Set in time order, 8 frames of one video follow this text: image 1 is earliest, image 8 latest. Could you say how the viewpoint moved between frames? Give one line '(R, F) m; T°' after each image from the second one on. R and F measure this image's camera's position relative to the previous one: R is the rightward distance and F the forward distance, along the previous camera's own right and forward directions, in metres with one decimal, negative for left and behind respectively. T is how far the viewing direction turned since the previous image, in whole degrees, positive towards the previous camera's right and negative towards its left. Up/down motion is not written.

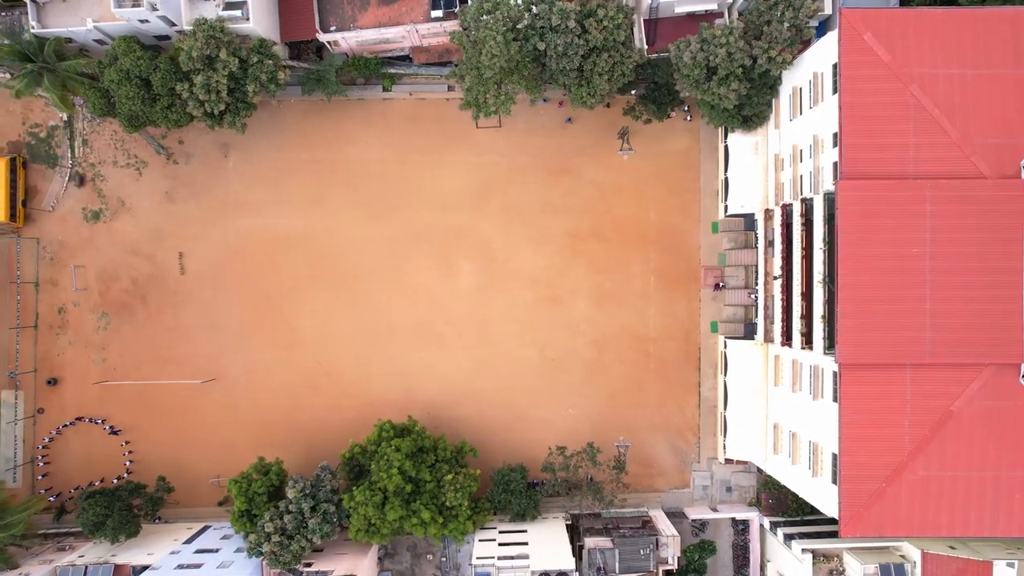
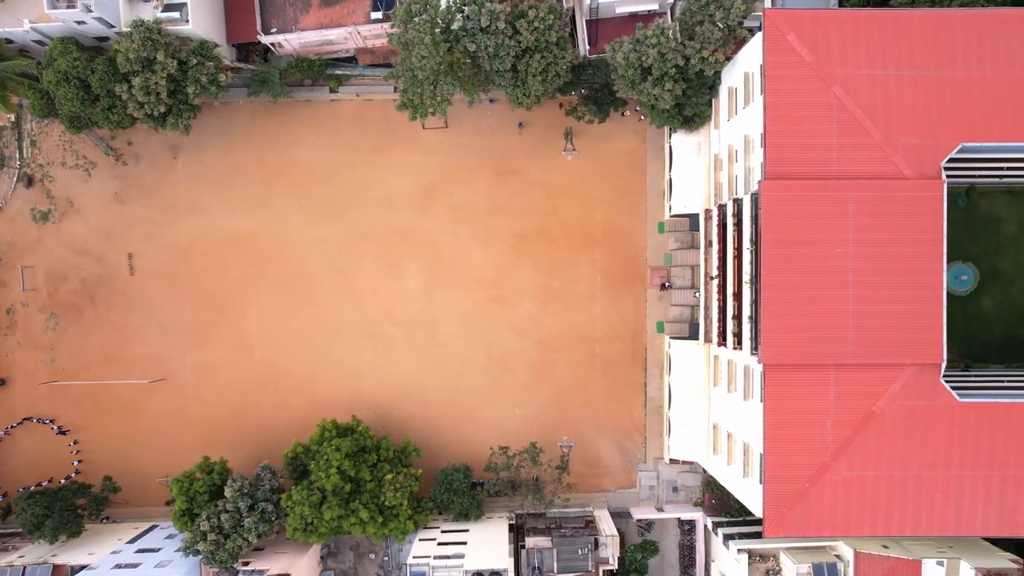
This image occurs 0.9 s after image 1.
(+2.1, -0.1) m; 0°
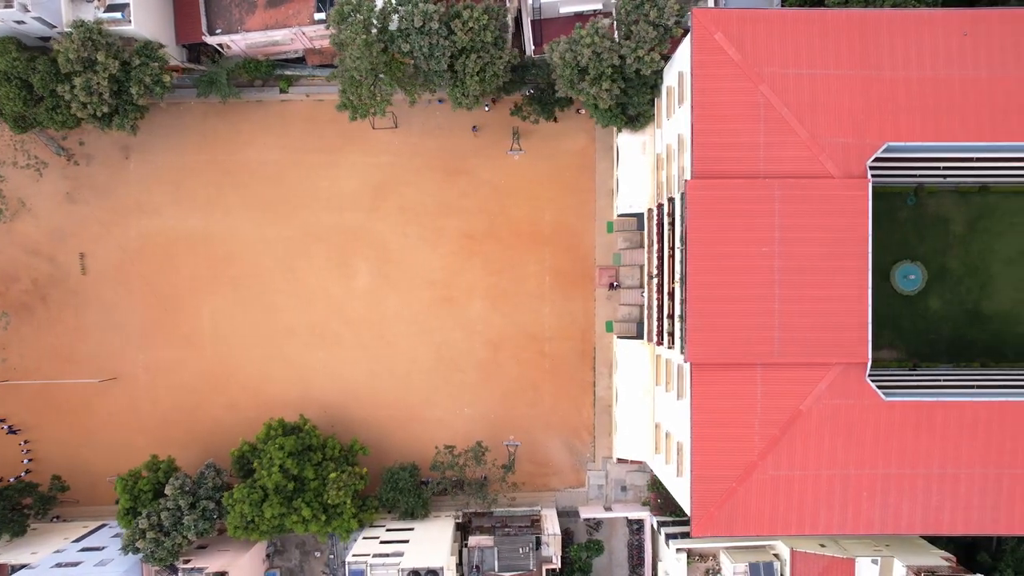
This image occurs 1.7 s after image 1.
(+2.0, -0.1) m; 0°
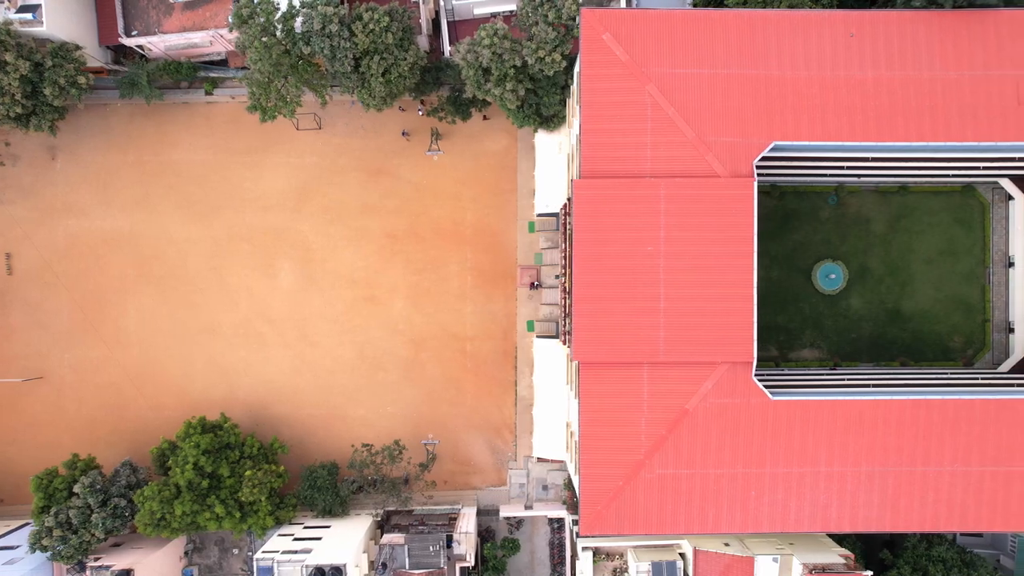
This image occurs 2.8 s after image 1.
(+3.1, -0.1) m; 0°
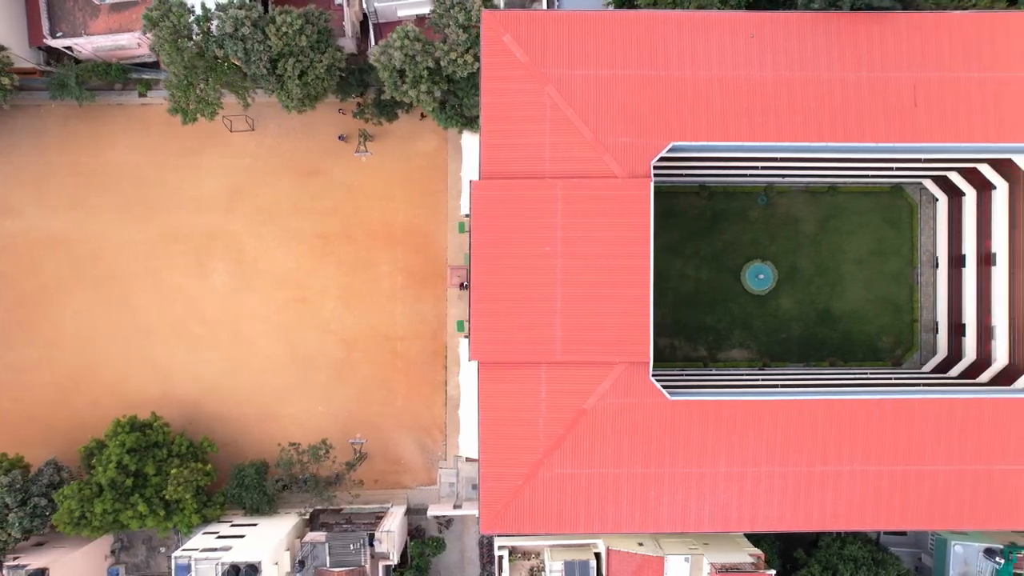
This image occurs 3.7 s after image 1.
(+2.8, -0.1) m; 0°
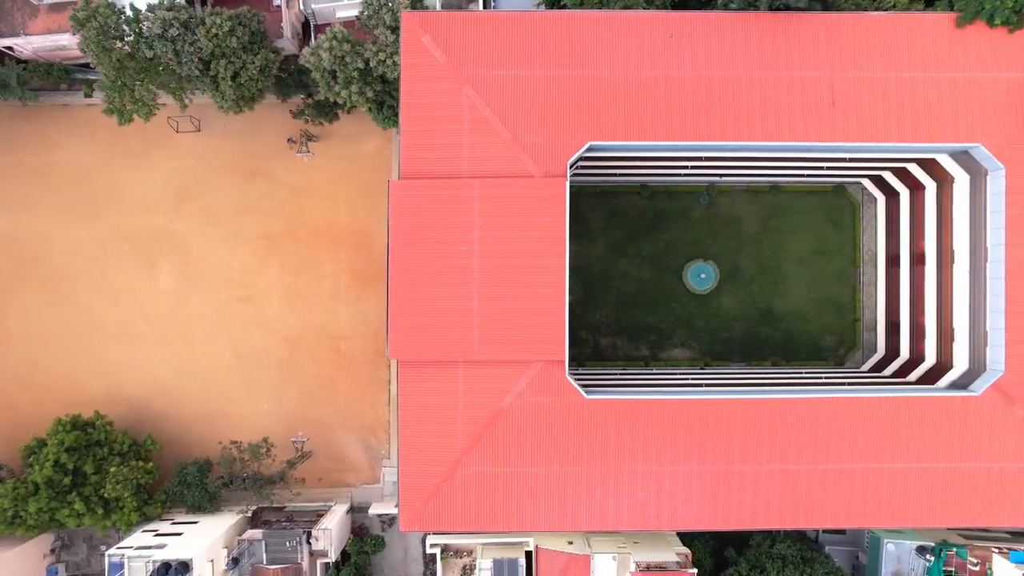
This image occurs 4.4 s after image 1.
(+2.3, -0.1) m; 0°
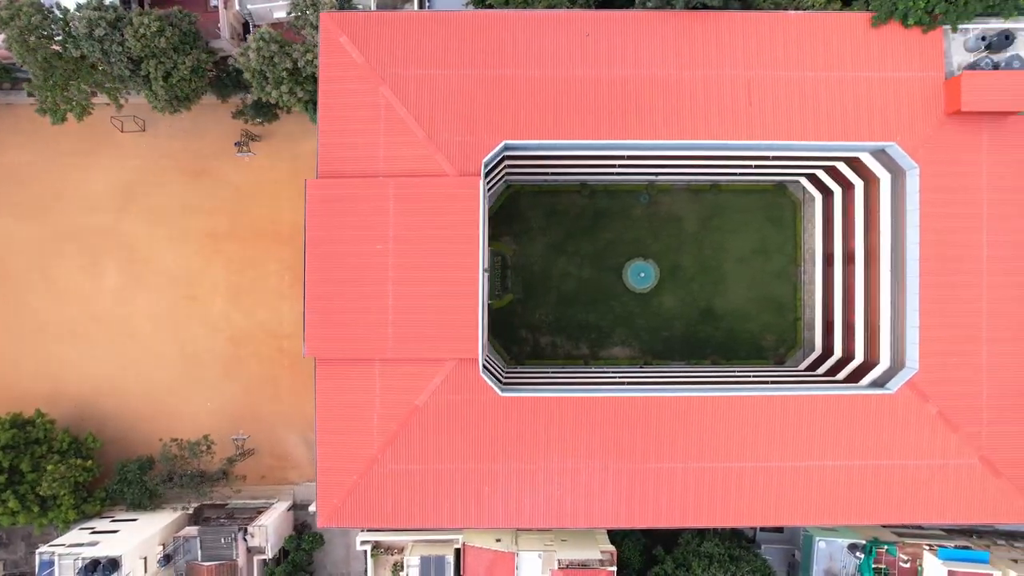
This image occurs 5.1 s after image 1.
(+2.3, -0.1) m; 0°
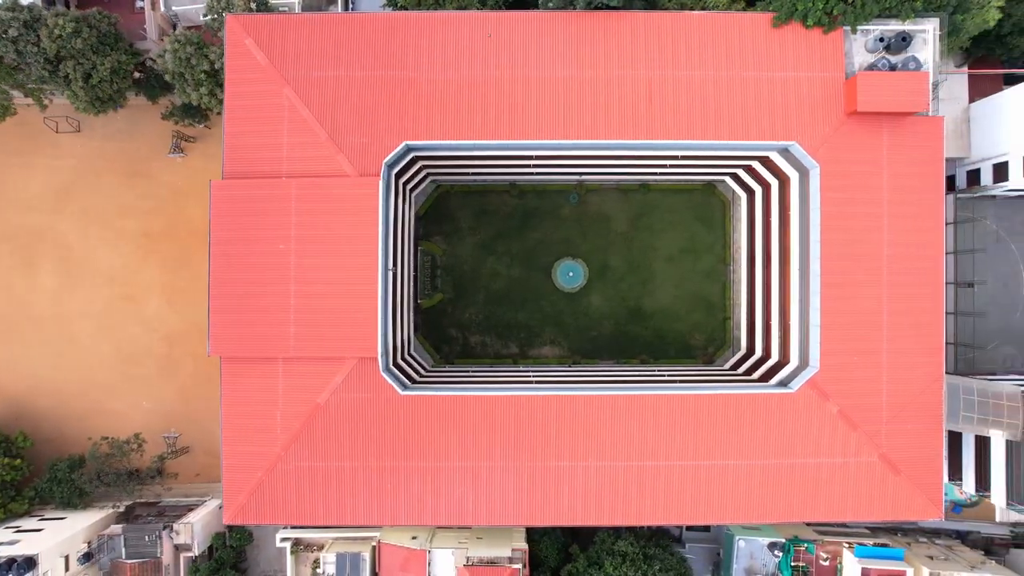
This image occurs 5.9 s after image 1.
(+2.7, -0.1) m; 0°
